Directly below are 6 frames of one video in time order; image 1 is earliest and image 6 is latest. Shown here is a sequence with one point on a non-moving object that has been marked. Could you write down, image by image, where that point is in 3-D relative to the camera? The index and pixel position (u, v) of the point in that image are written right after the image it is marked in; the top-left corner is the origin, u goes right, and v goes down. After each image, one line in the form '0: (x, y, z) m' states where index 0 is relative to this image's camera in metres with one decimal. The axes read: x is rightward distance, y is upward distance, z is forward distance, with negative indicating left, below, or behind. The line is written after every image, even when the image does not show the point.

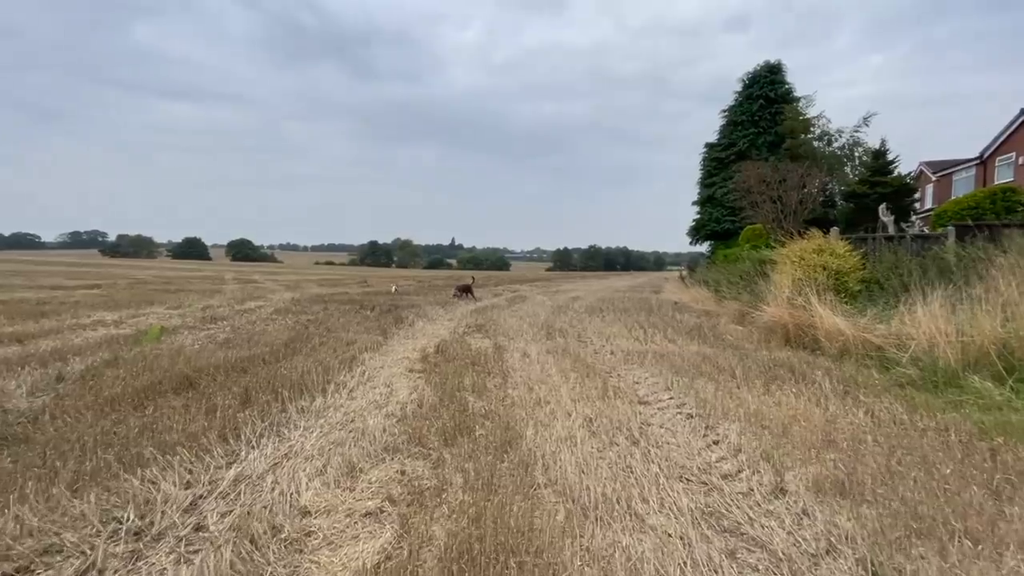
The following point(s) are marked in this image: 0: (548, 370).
0: (+0.5, -1.2, +7.0) m
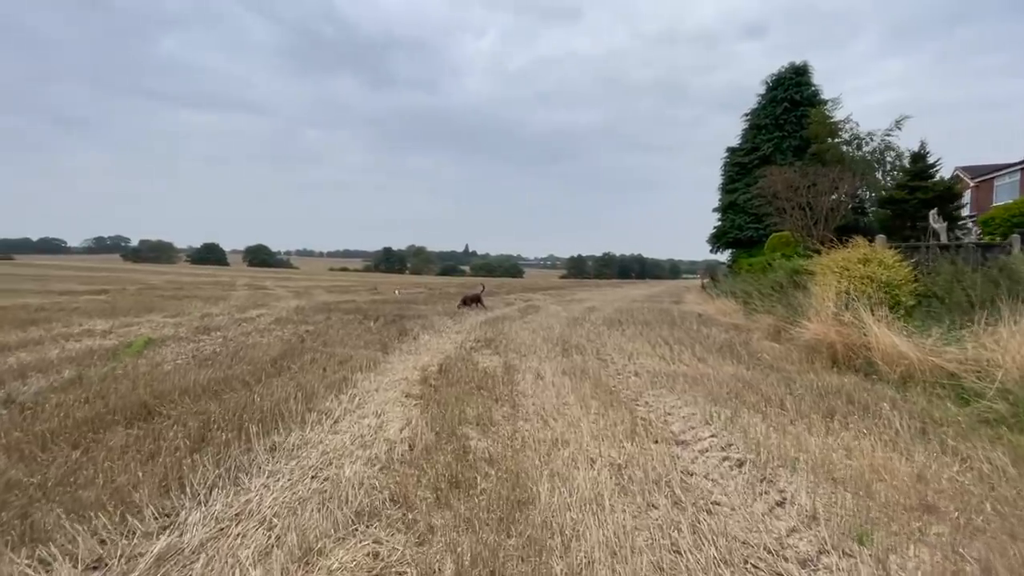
0: (+0.7, -1.4, +6.1) m
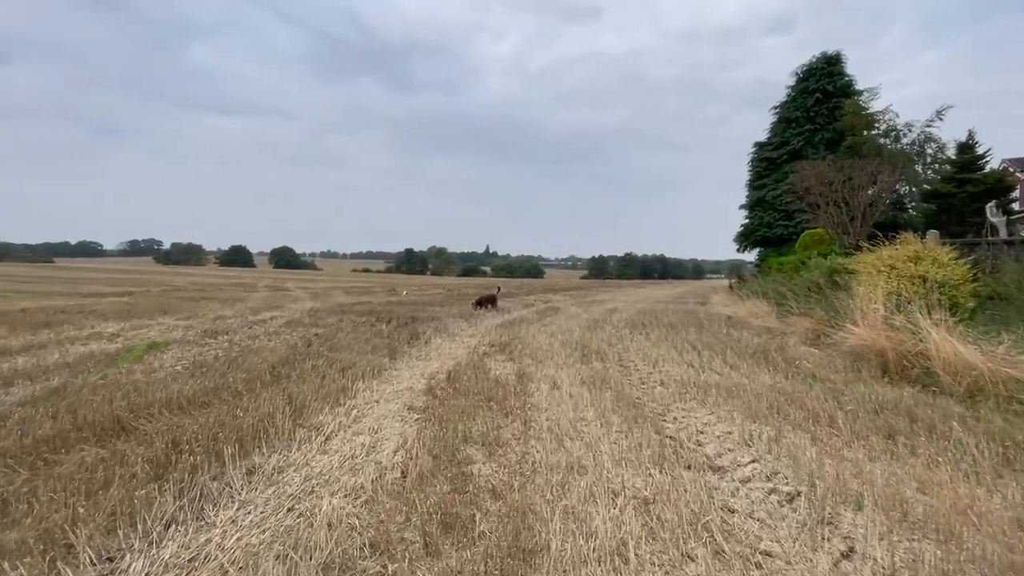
0: (+0.8, -1.4, +5.5) m
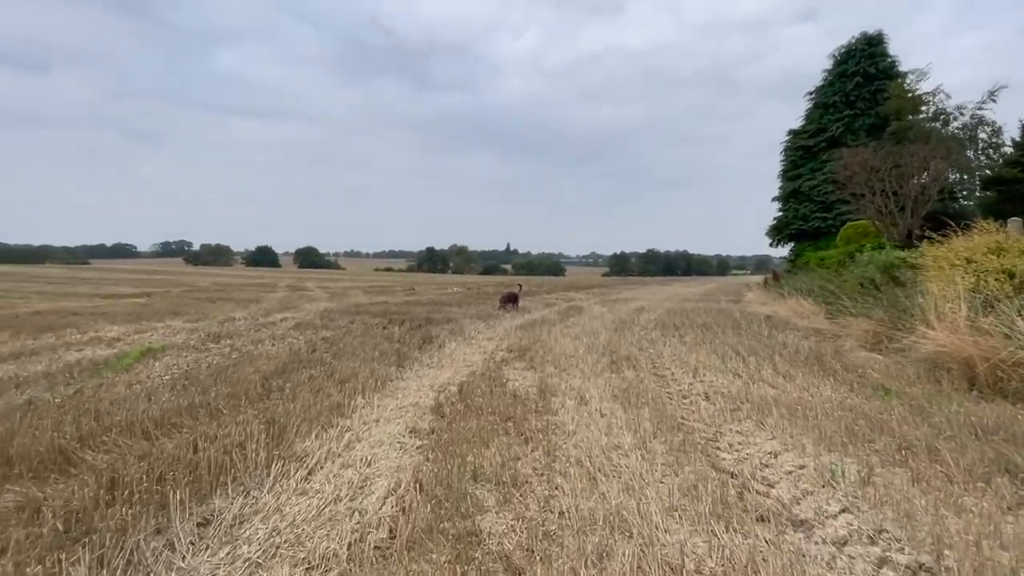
0: (+1.0, -1.4, +4.6) m
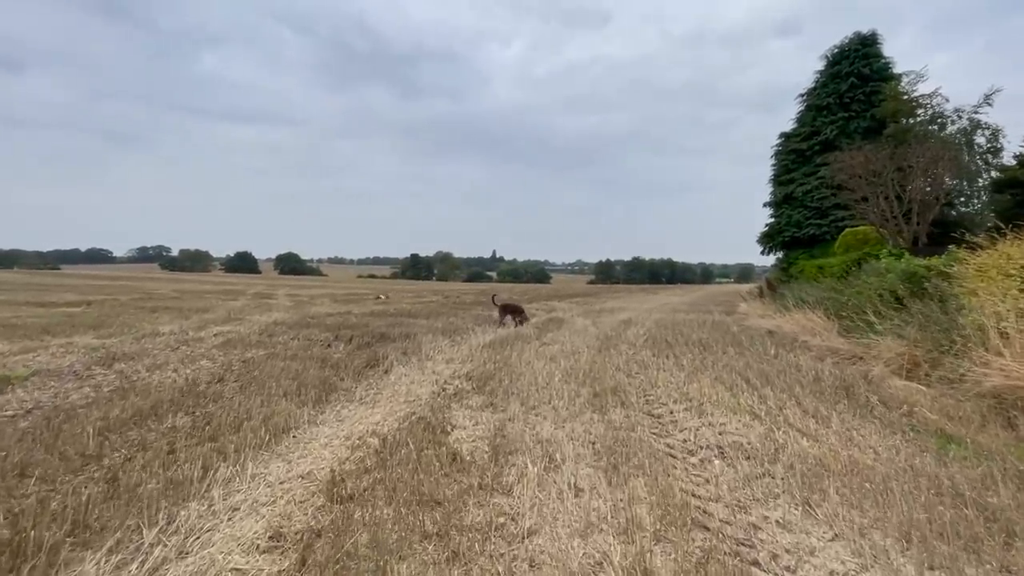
0: (+0.5, -1.5, +2.9) m
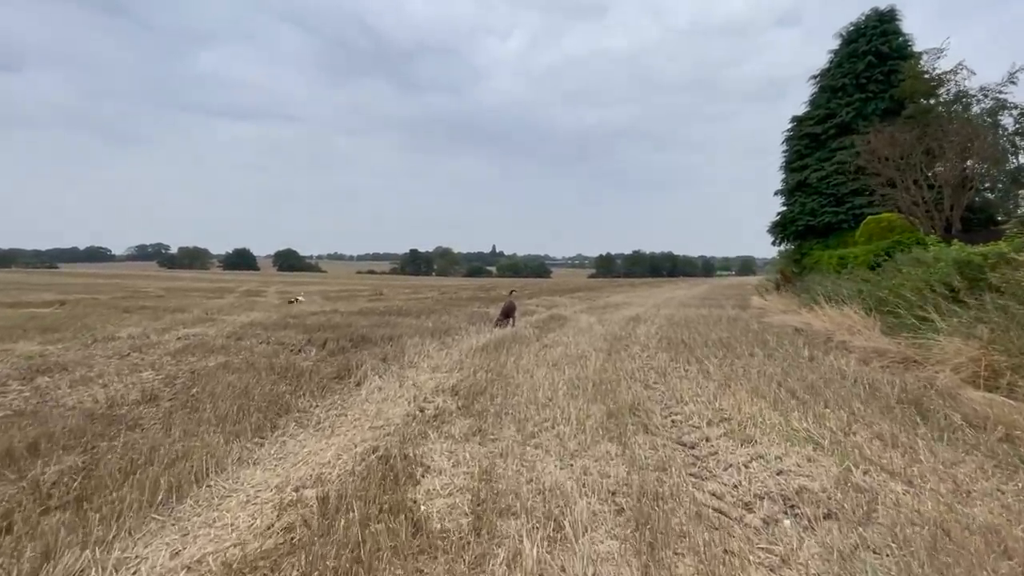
0: (+0.5, -1.5, +1.7) m
